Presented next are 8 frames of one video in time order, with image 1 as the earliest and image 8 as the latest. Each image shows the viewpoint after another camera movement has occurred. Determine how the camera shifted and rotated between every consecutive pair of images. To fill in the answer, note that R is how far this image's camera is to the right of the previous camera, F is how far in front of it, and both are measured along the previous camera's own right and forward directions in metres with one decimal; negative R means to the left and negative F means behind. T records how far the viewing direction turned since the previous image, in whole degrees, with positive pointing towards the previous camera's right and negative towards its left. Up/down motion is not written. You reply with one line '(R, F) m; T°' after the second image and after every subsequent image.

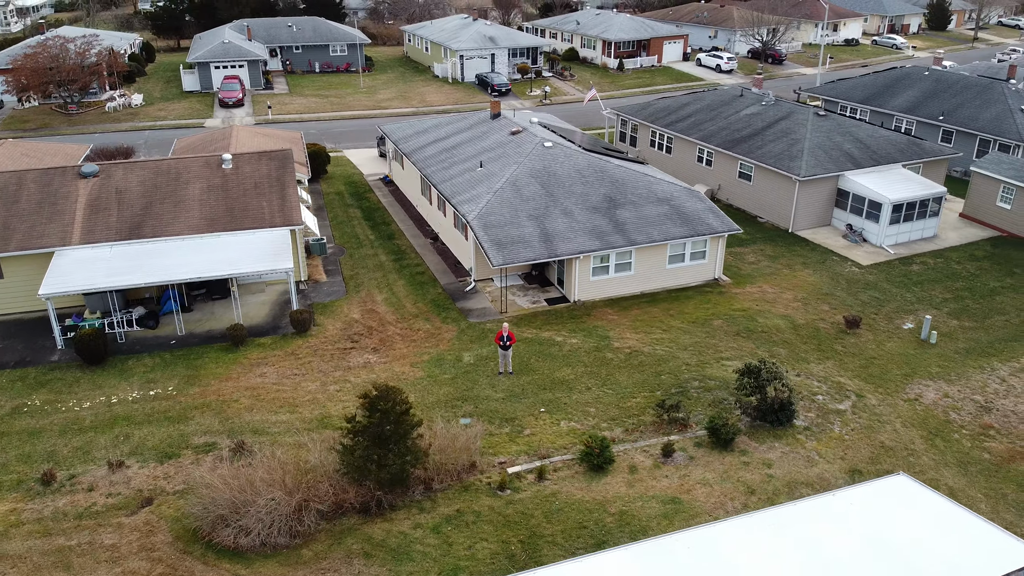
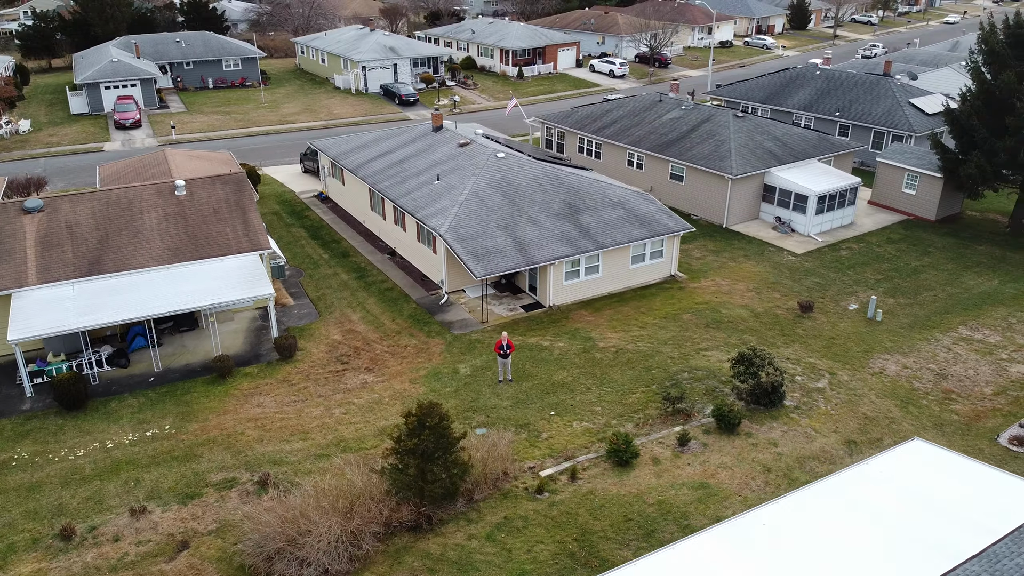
(-3.1, -0.3) m; +9°
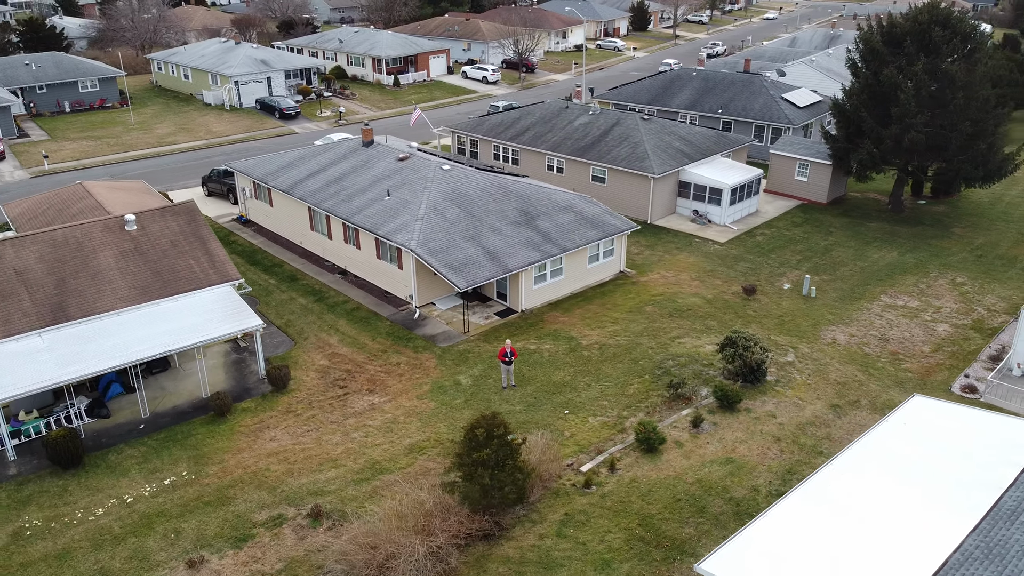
(-4.2, -0.4) m; +11°
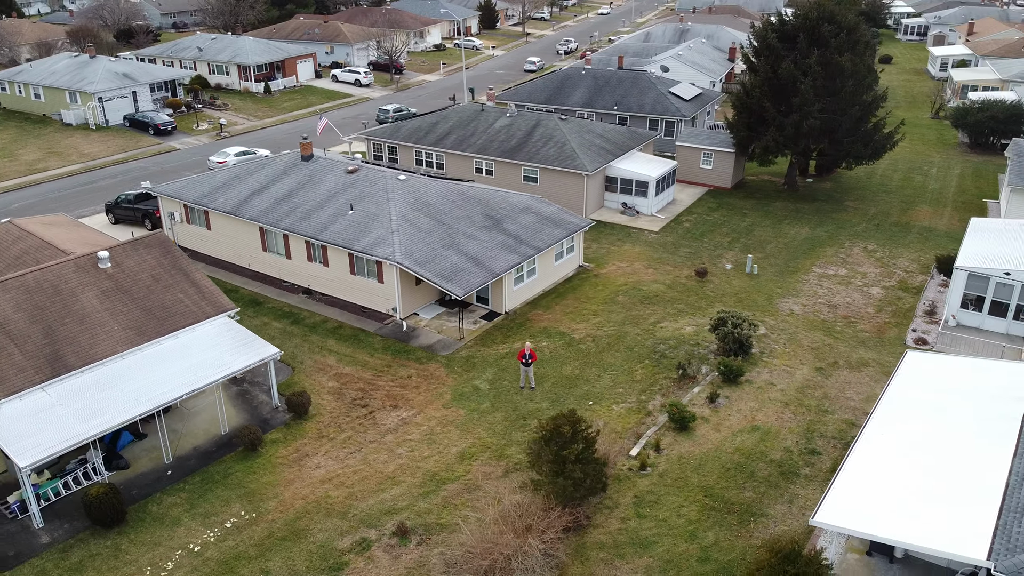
(-5.0, -0.3) m; +12°
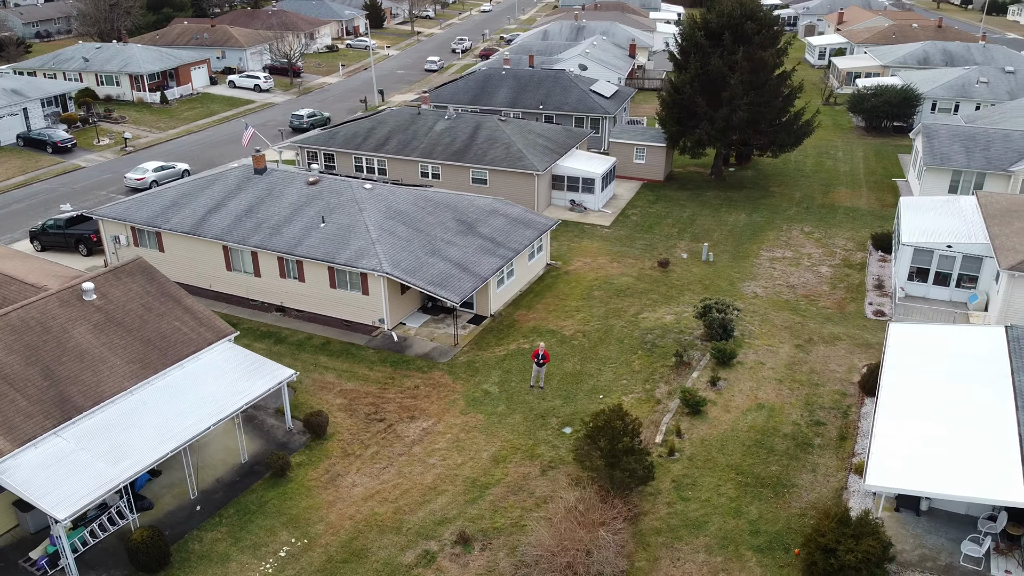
(-3.6, -0.2) m; +9°
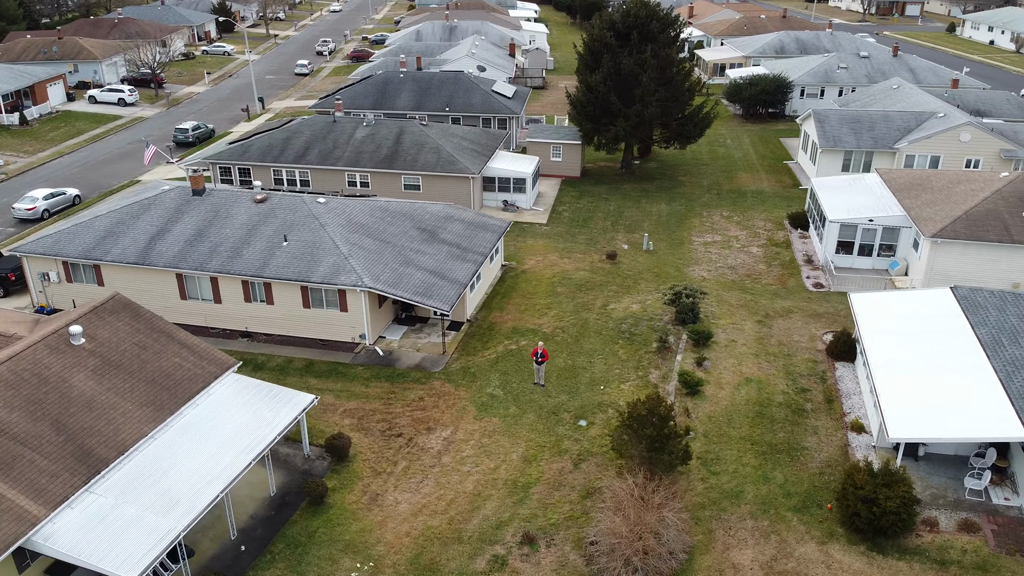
(-4.3, -0.1) m; +11°
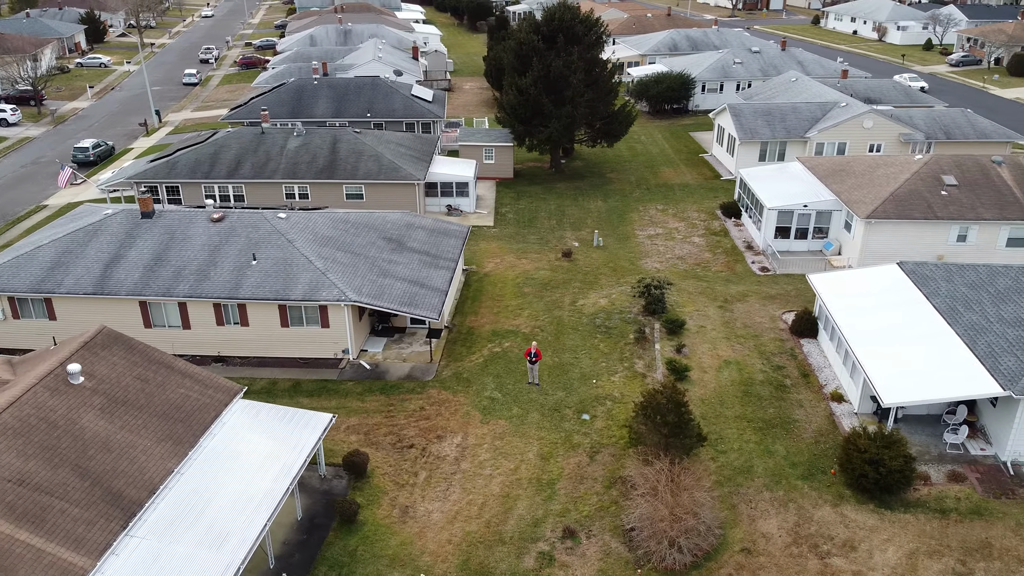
(-3.4, -0.2) m; +9°
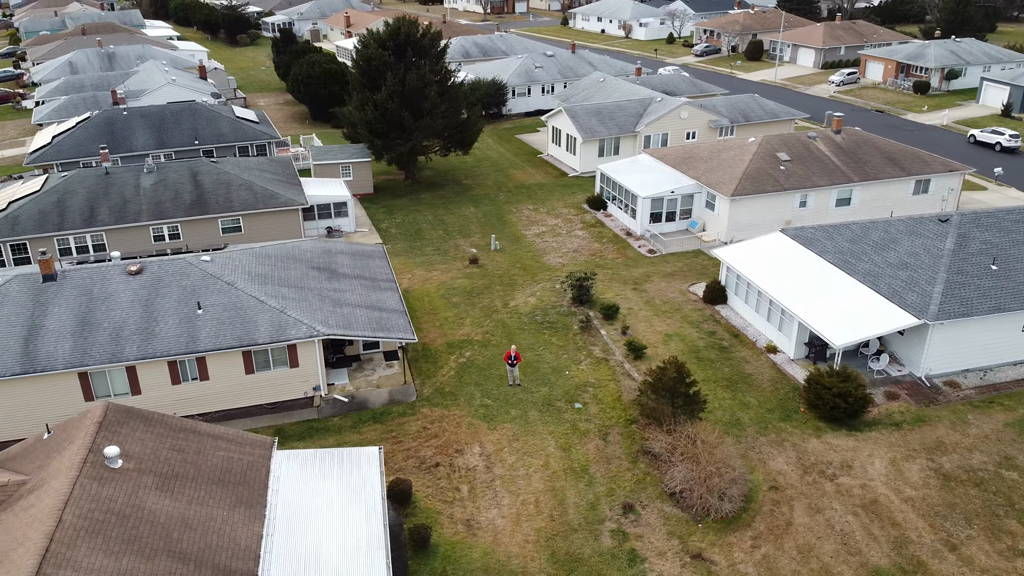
(-7.0, 0.0) m; +18°
